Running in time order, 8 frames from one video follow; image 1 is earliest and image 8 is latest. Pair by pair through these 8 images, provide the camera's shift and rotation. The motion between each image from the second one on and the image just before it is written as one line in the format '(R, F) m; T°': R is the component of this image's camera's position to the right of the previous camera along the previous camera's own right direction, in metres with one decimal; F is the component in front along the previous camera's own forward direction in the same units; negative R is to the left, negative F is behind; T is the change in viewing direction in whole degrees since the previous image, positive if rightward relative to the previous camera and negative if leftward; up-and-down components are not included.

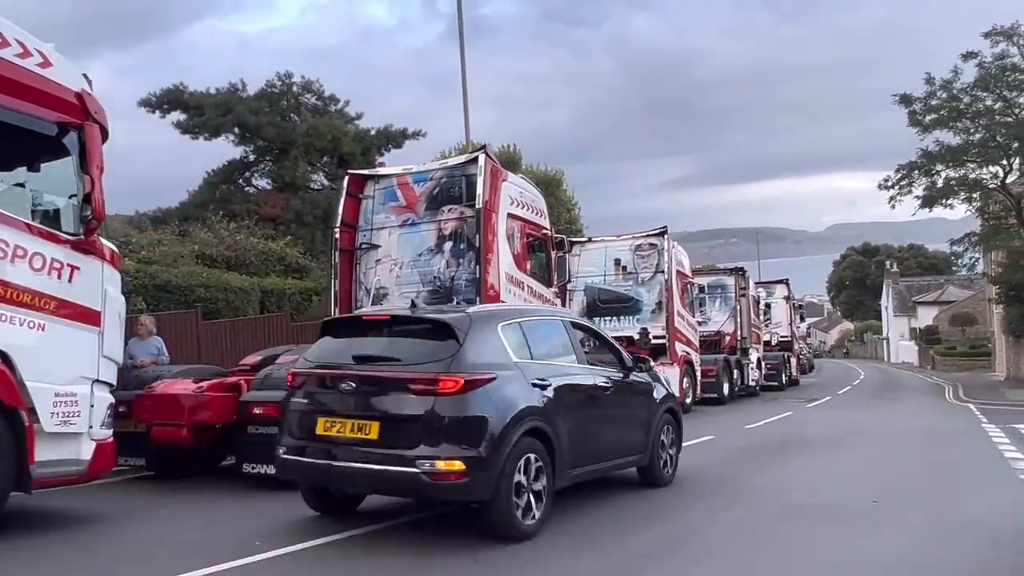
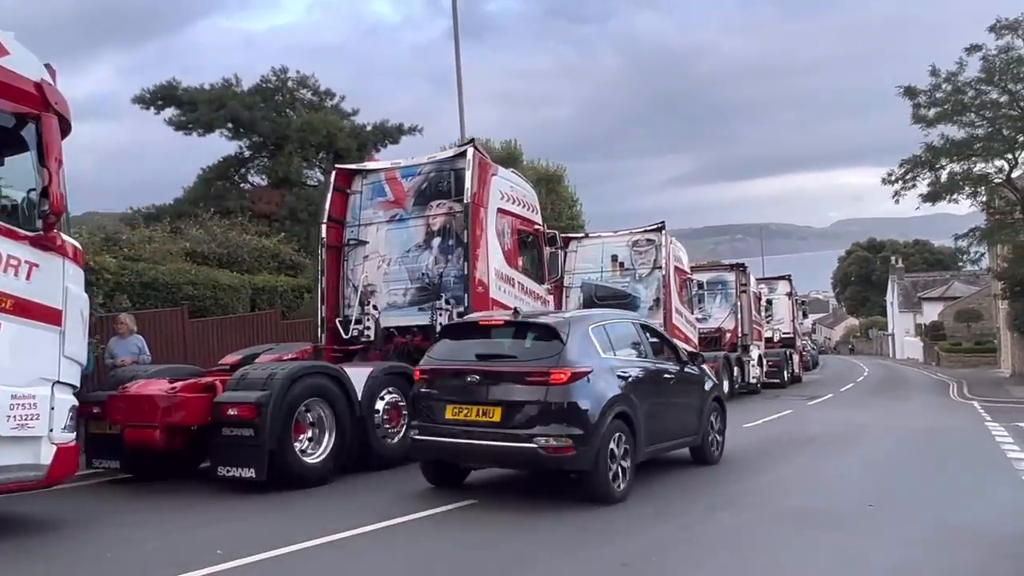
(+0.2, +0.3) m; 0°
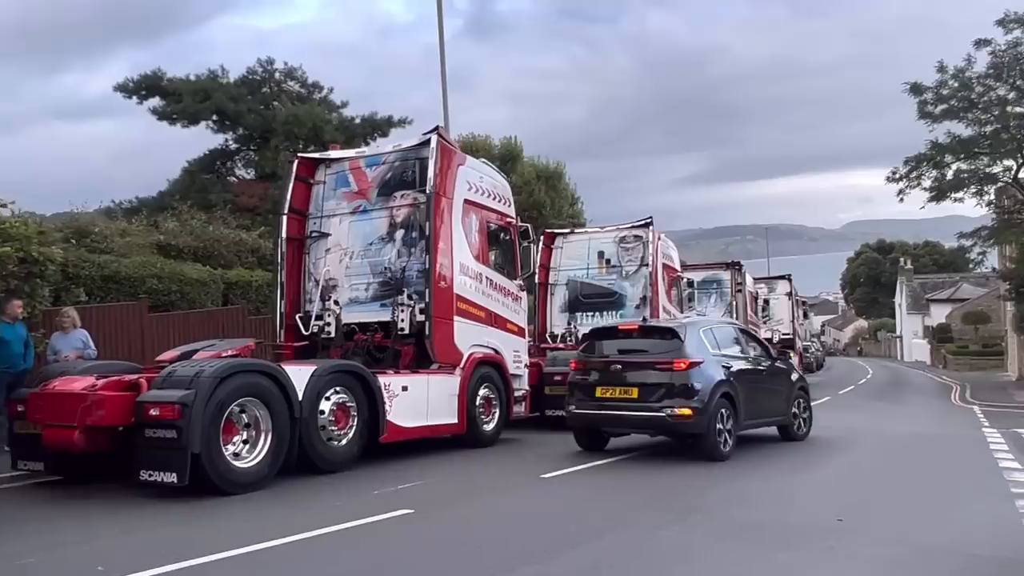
(+0.6, +0.6) m; -1°
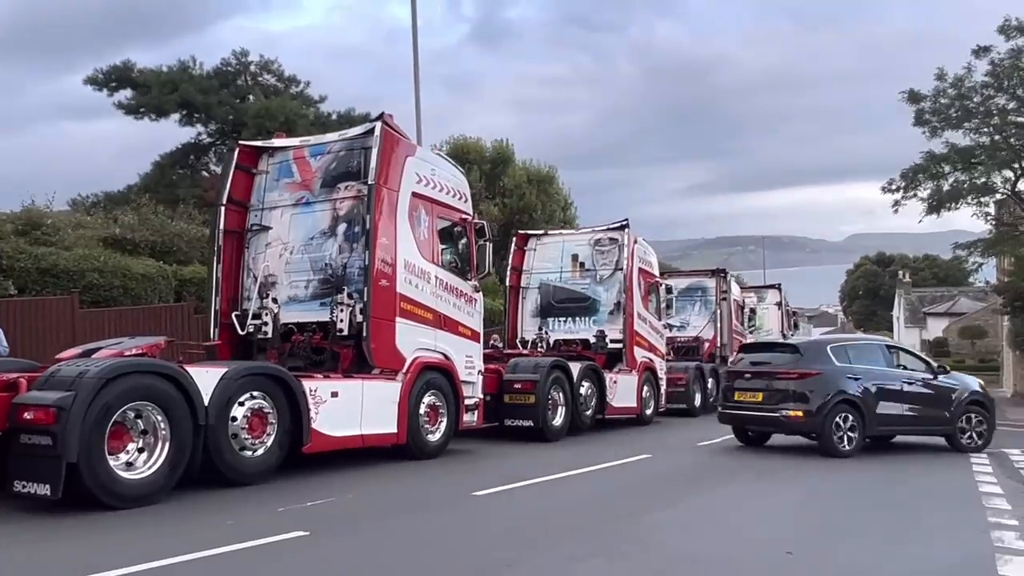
(+0.7, +0.9) m; 0°
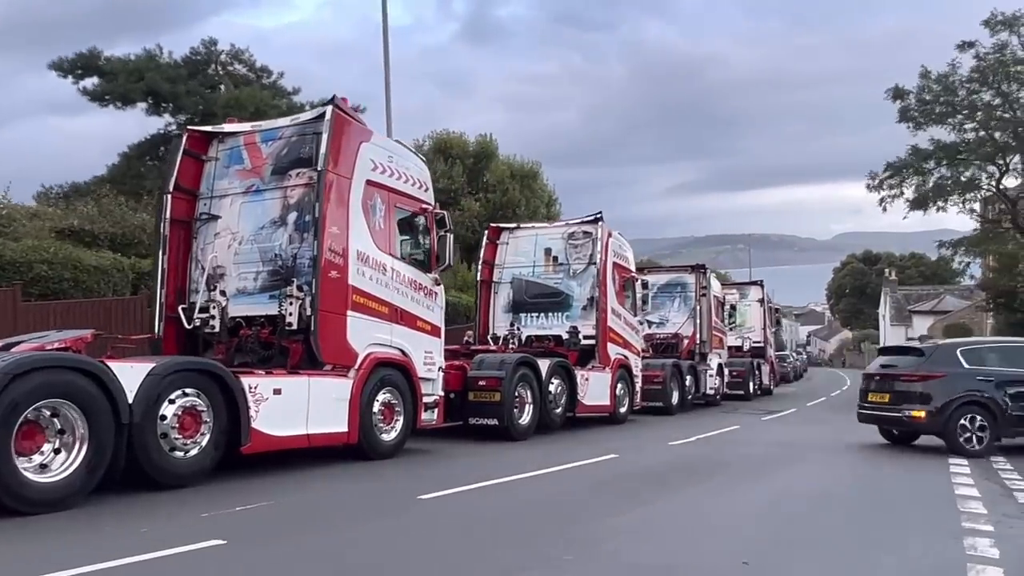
(+0.4, +0.5) m; +1°
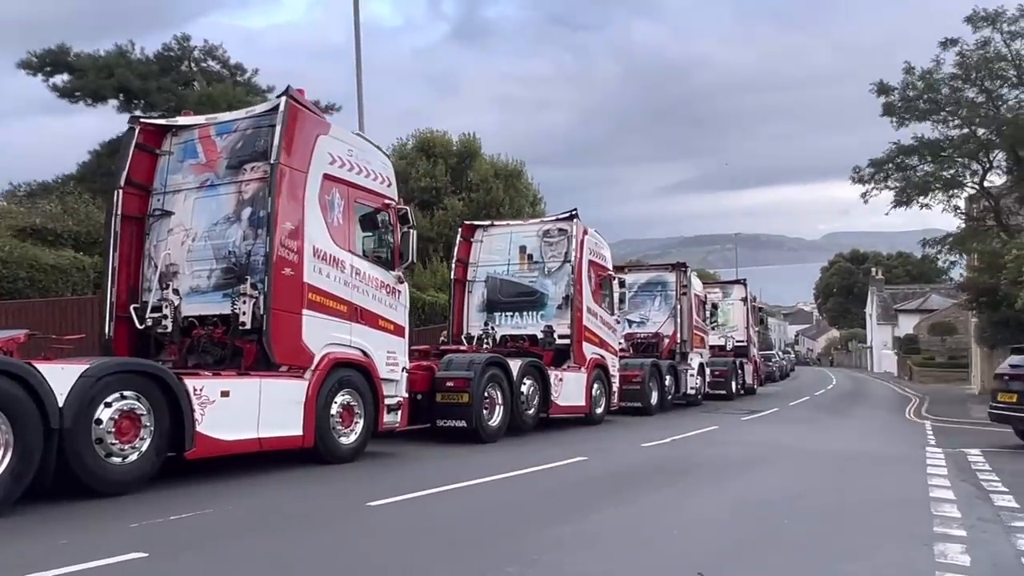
(+0.3, +0.4) m; +1°
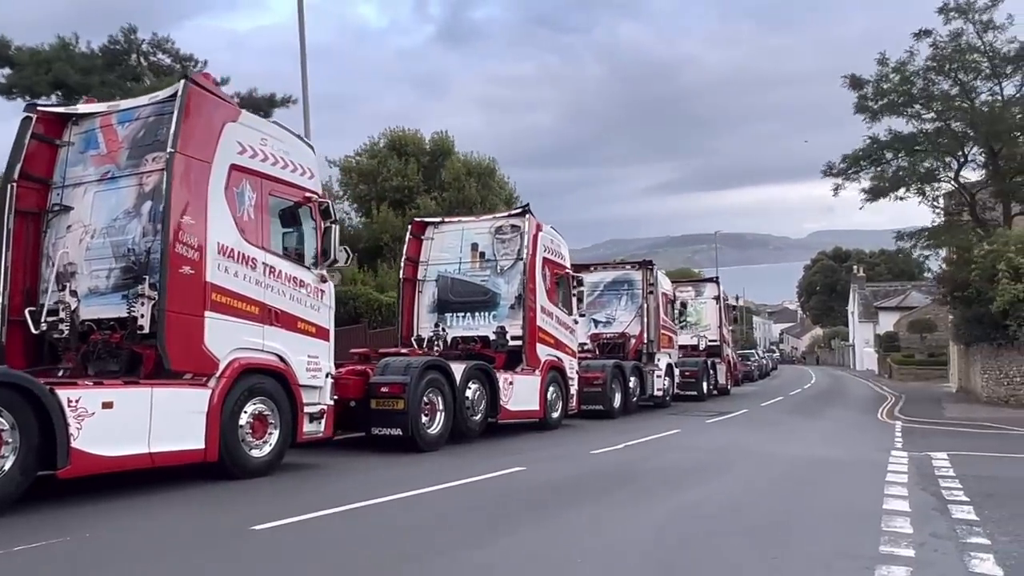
(+0.7, +0.8) m; +1°
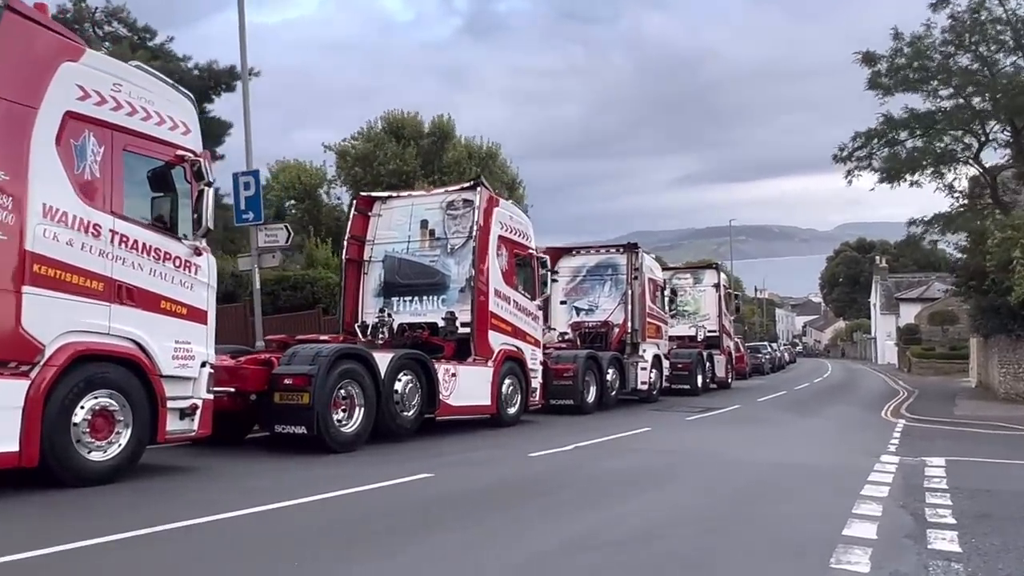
(+1.3, +1.7) m; -2°
